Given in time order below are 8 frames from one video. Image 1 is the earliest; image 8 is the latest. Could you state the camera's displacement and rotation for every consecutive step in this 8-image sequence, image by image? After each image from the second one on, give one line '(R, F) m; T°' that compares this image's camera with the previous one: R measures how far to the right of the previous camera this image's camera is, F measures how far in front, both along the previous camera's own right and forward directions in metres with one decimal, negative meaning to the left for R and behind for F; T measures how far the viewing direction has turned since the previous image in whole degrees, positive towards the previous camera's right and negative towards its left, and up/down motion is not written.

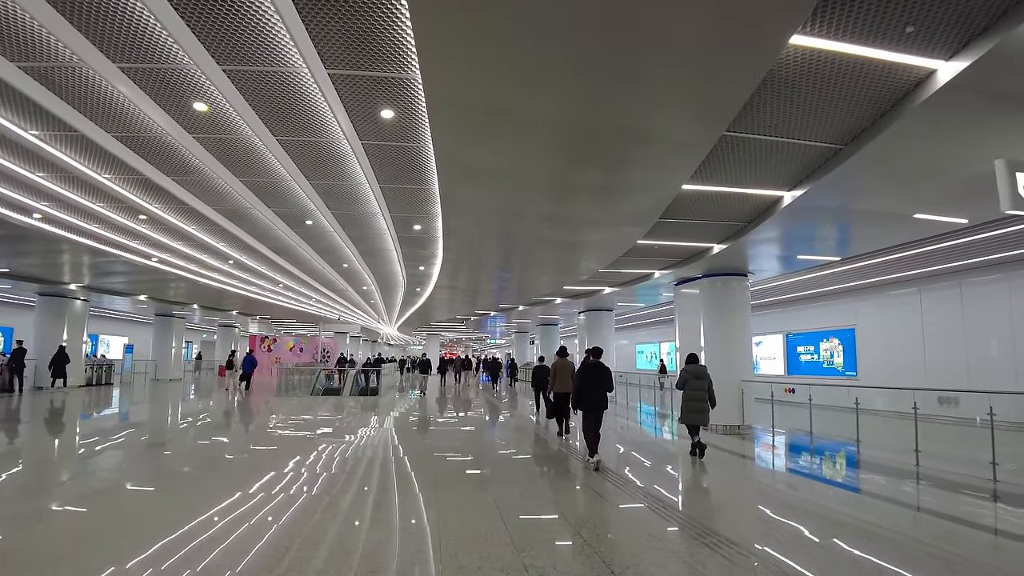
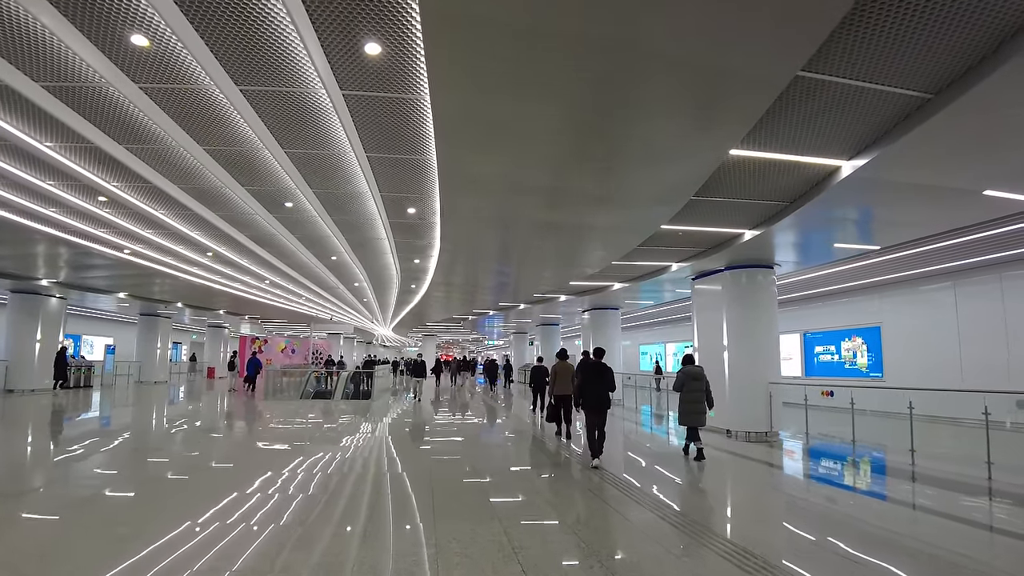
(-0.1, +1.0) m; 0°
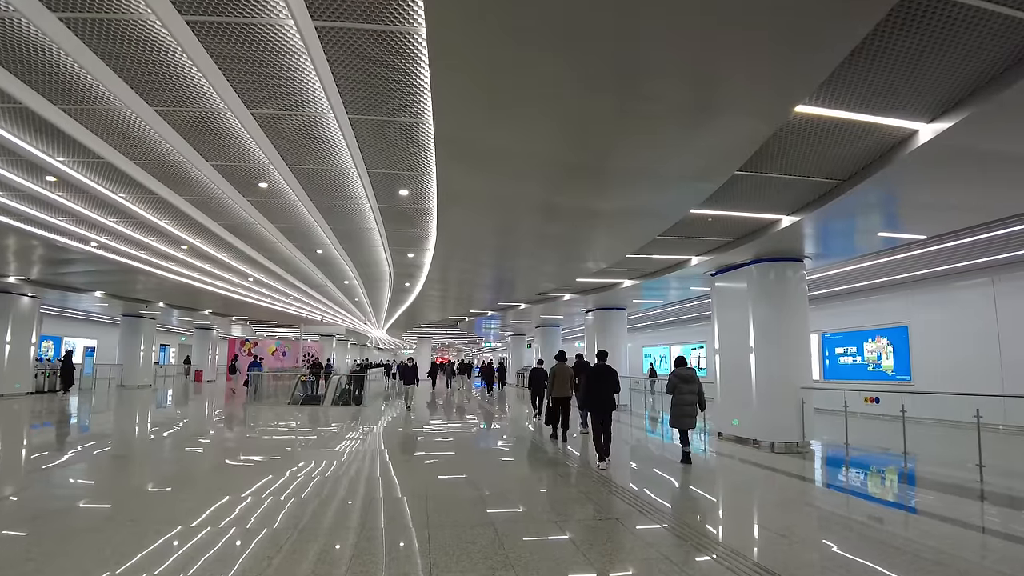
(-0.1, +1.0) m; 0°
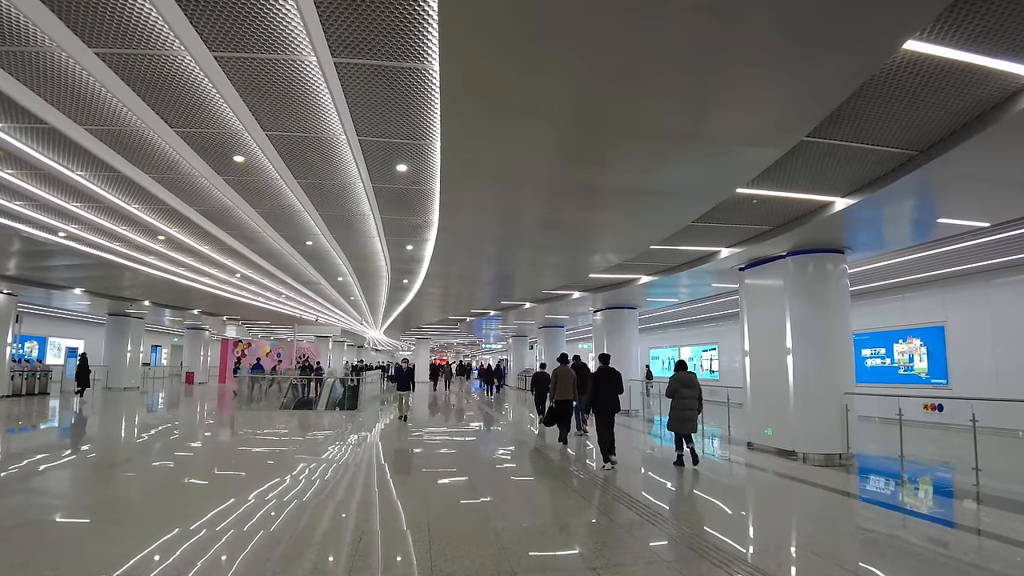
(-0.1, +0.9) m; 0°
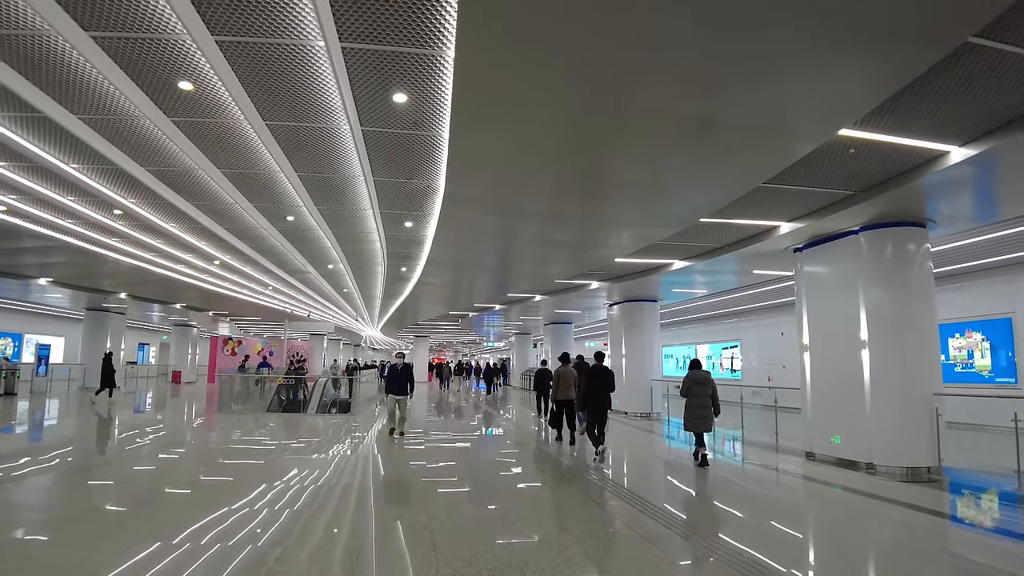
(-0.2, +1.4) m; 0°
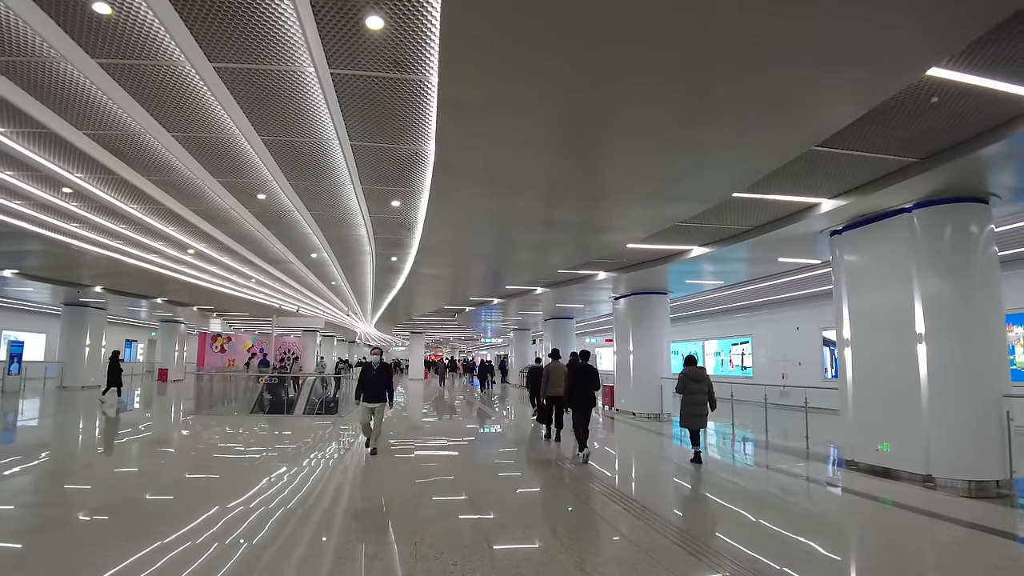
(0.0, +0.9) m; 0°
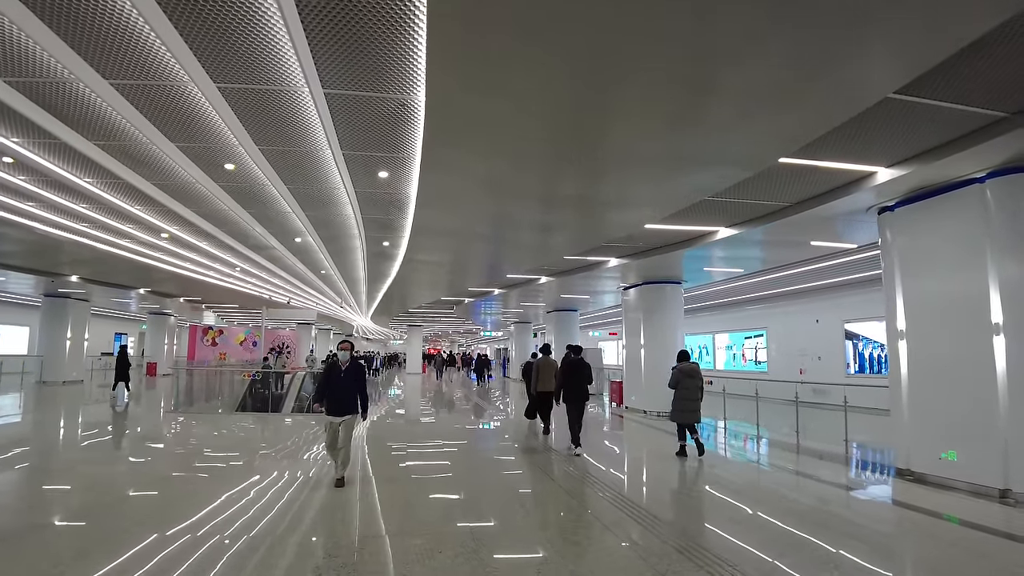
(0.0, +0.9) m; 0°
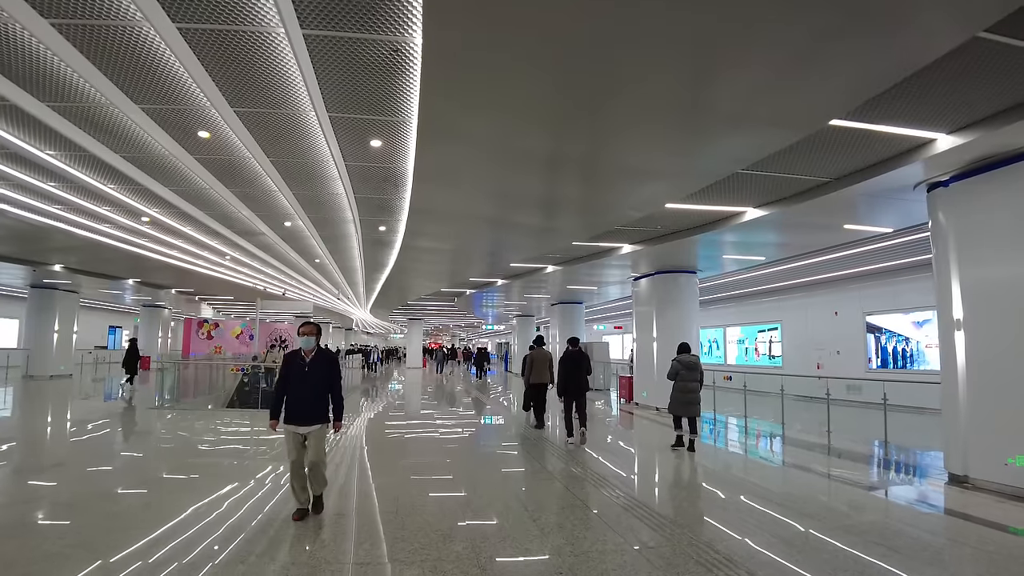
(0.0, +0.7) m; 0°
